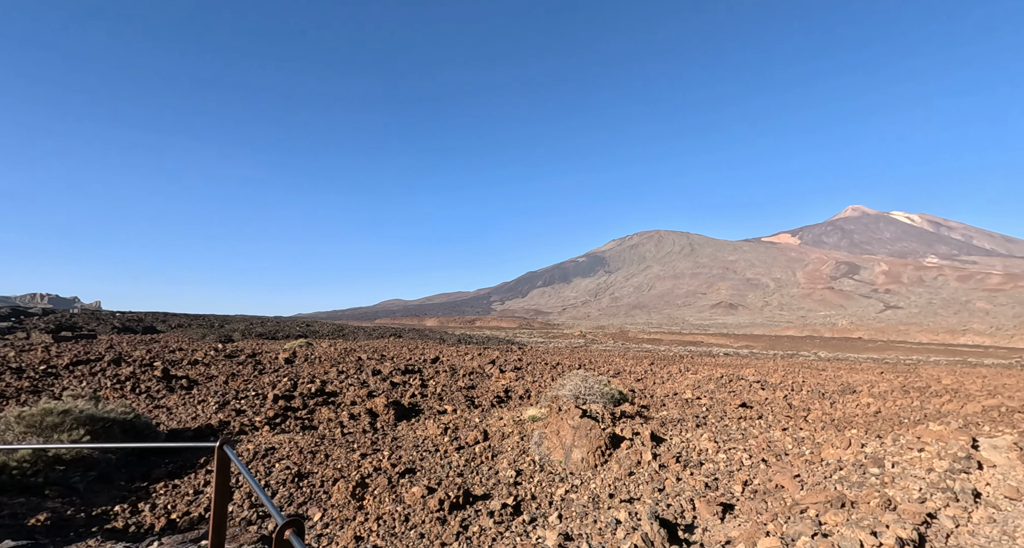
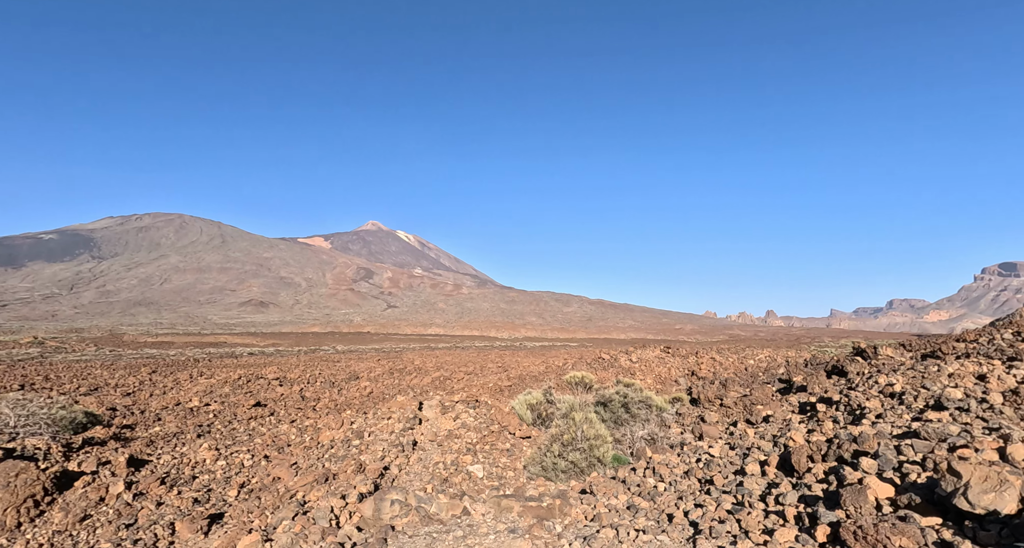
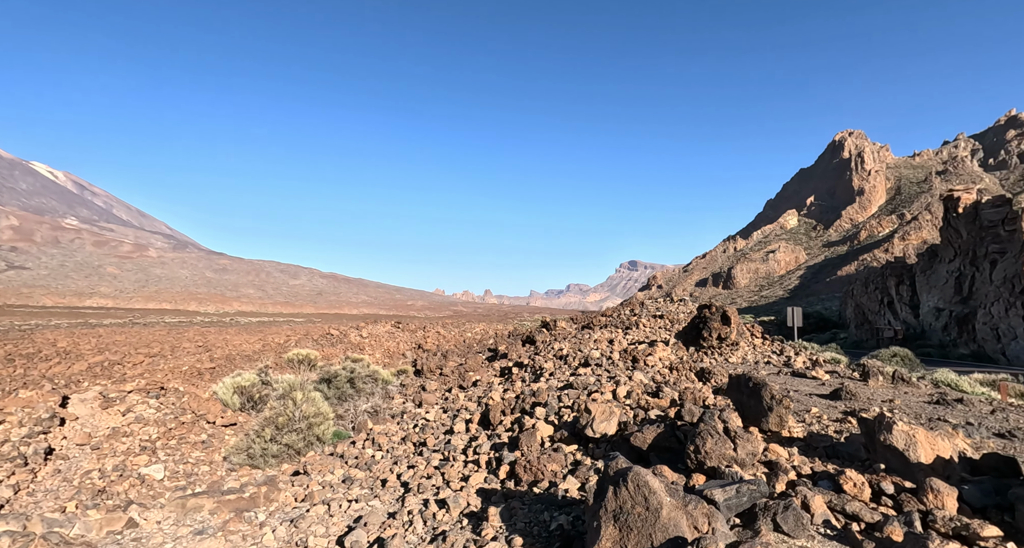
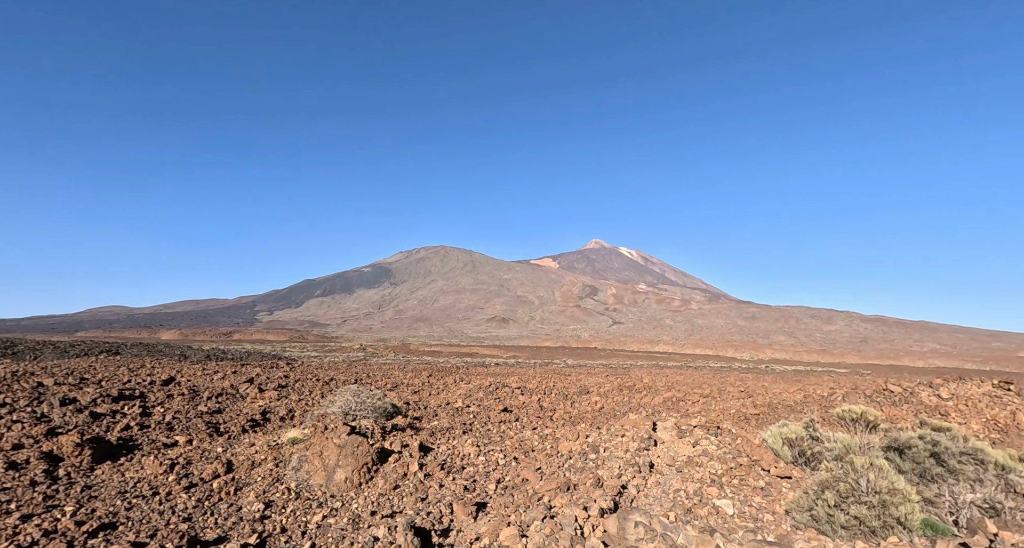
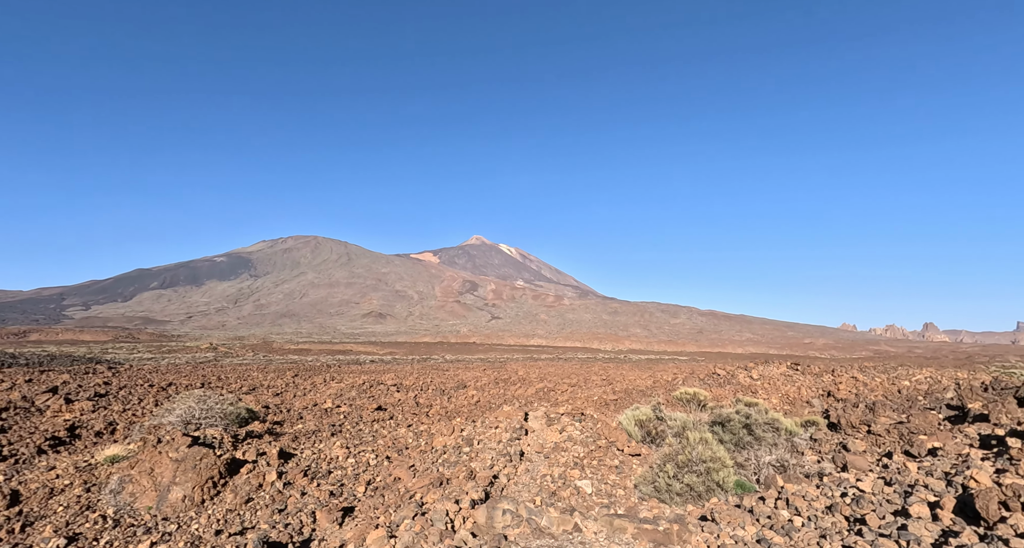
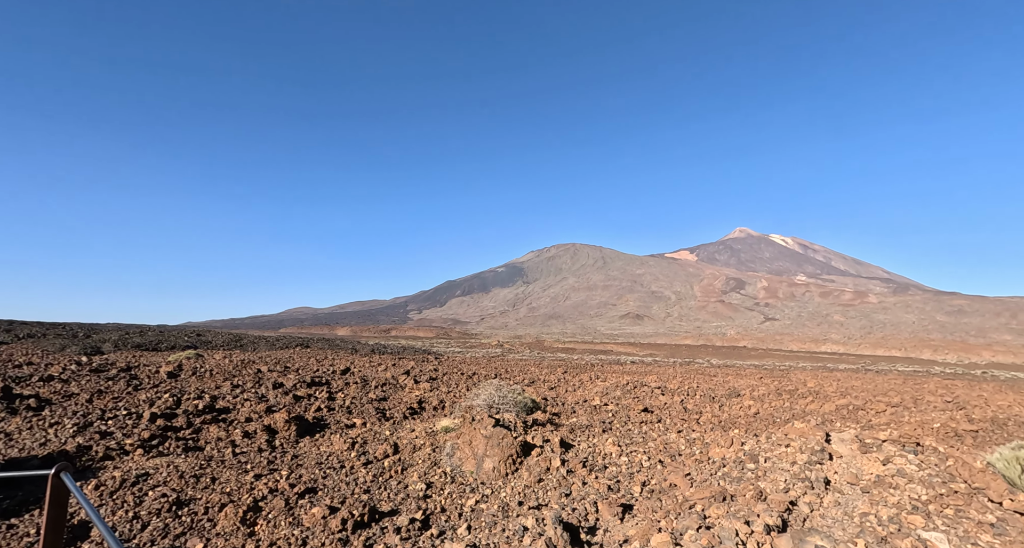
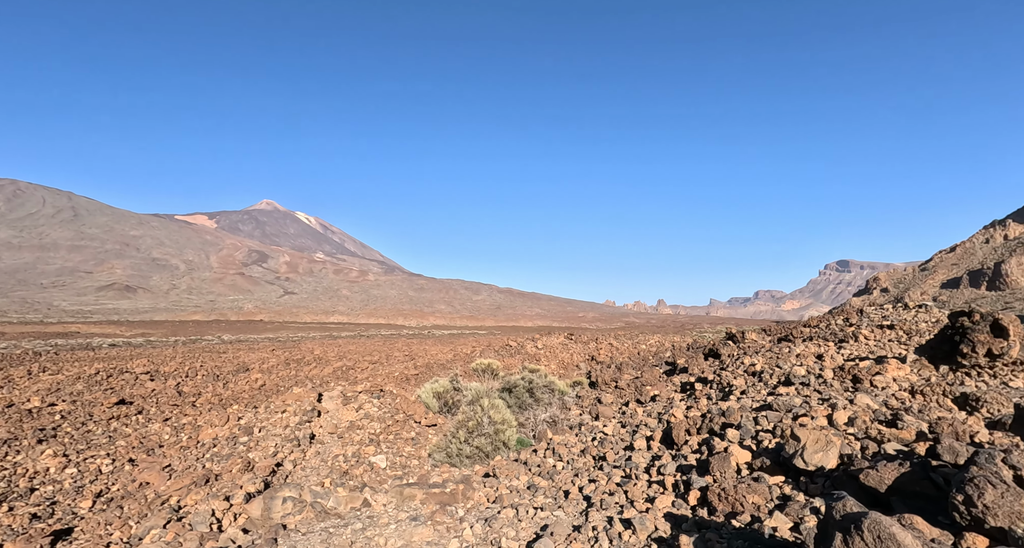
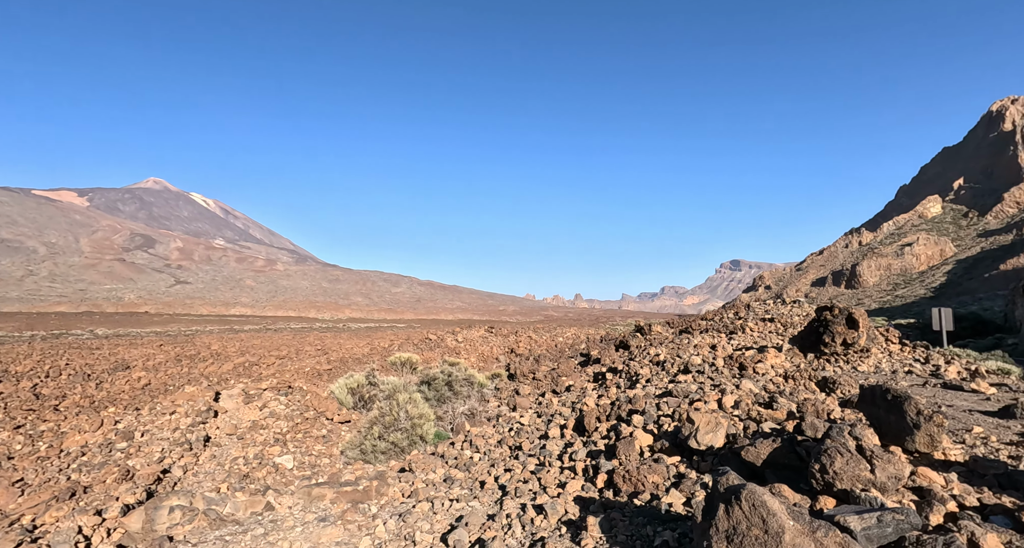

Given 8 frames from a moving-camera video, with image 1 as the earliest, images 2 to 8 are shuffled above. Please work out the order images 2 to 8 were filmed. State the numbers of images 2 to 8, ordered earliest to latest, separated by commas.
6, 4, 5, 2, 7, 8, 3
